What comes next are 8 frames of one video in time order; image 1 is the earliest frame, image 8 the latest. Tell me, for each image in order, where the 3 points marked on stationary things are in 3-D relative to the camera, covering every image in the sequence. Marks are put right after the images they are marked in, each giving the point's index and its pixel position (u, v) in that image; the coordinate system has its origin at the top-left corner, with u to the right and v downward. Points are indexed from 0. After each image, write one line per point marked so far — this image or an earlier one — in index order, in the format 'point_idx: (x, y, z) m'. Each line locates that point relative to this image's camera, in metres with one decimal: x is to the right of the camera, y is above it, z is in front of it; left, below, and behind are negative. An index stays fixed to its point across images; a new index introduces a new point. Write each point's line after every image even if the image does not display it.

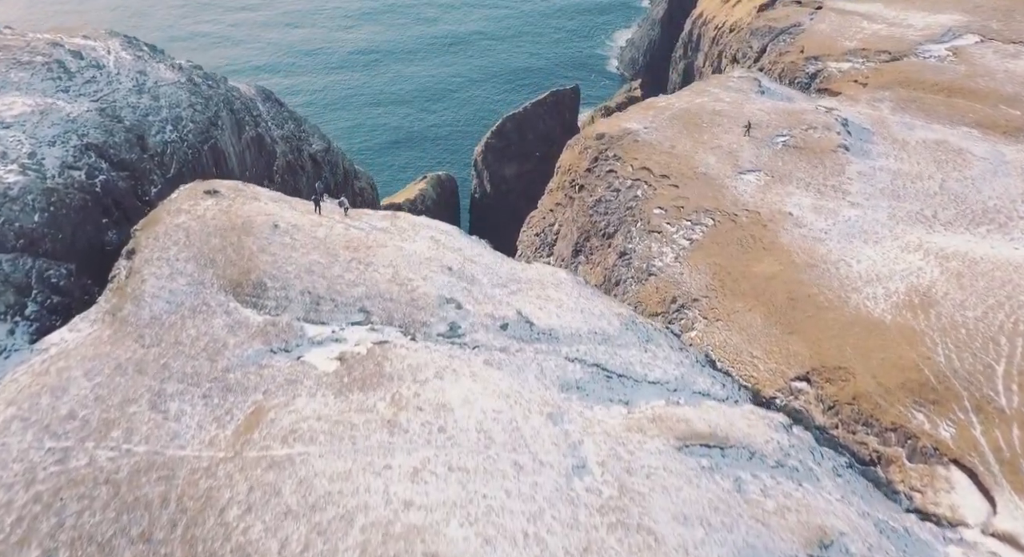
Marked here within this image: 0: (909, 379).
0: (+10.8, -2.8, +19.4) m
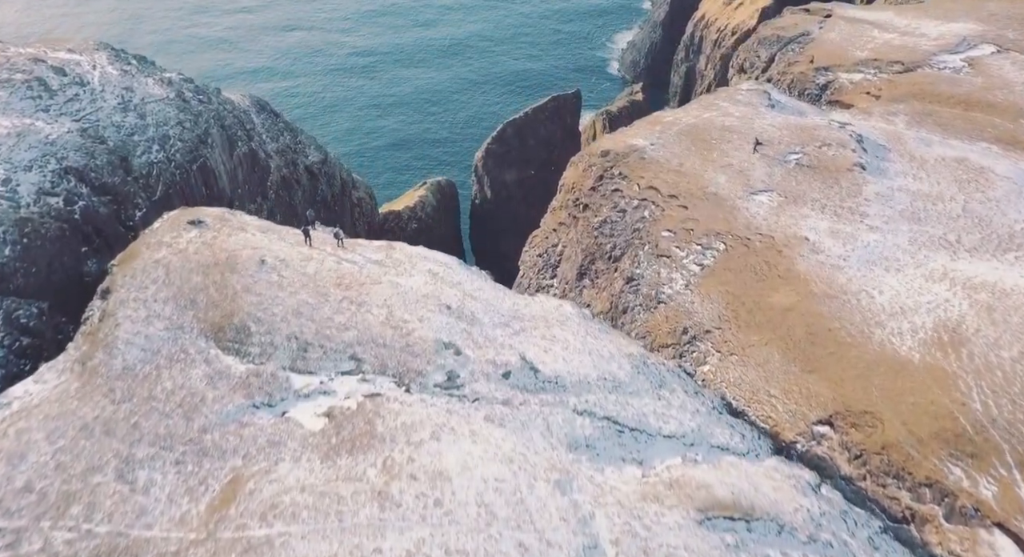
0: (+10.8, -3.8, +18.0) m
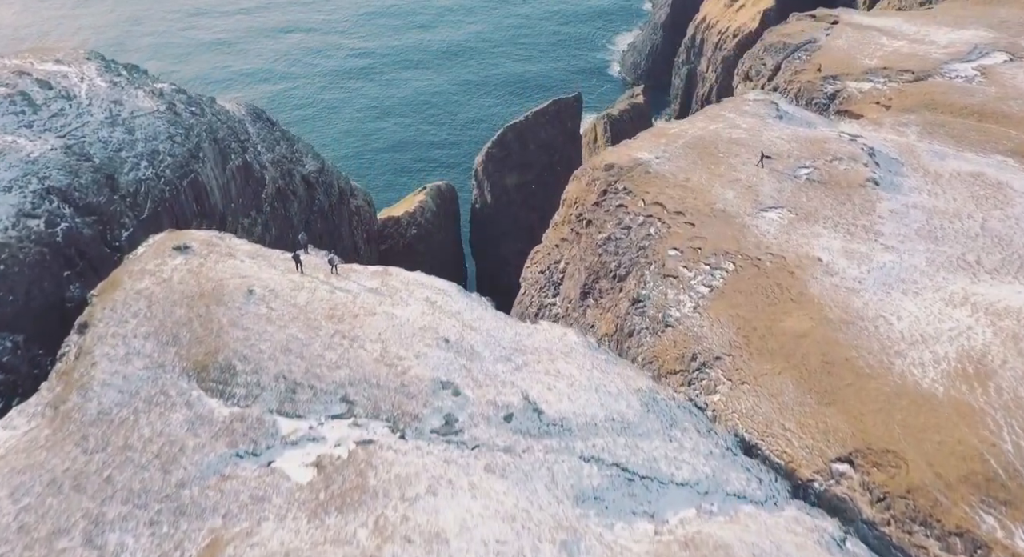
0: (+10.9, -4.5, +17.0) m
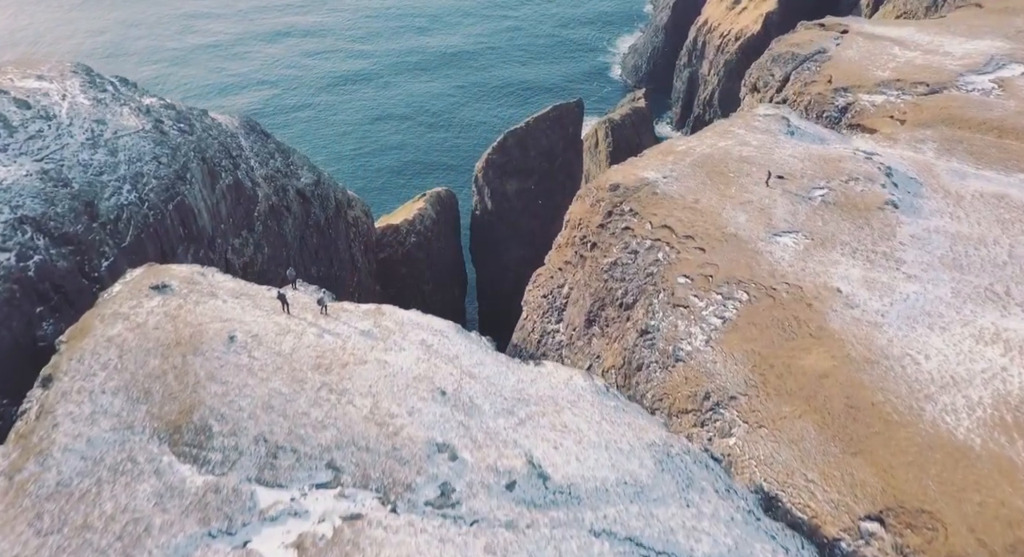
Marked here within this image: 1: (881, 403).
0: (+10.9, -5.5, +15.6) m
1: (+9.9, -3.3, +19.3) m
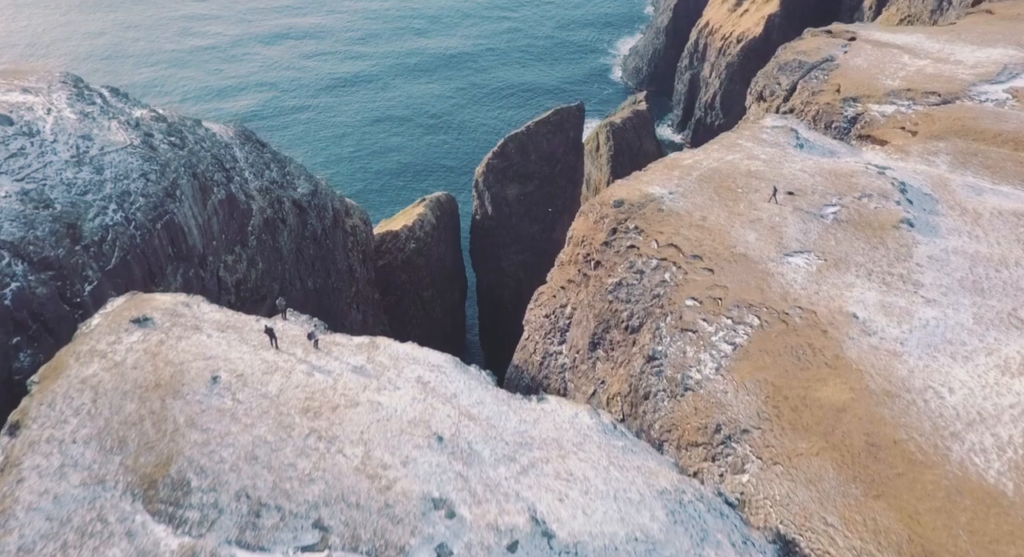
0: (+11.0, -6.3, +14.6) m
1: (+9.9, -4.1, +18.2) m
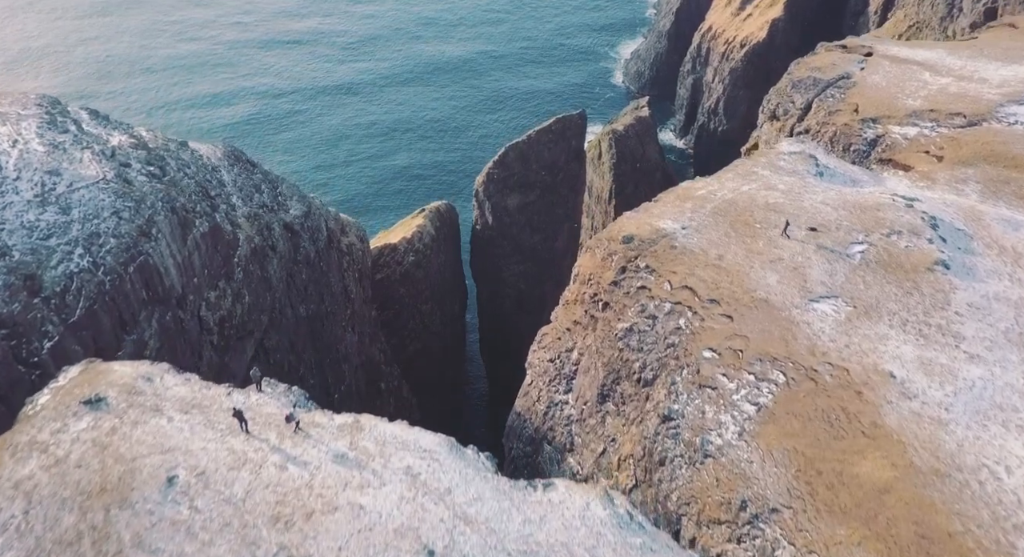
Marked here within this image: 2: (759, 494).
0: (+11.0, -7.9, +12.4) m
1: (+10.0, -5.7, +16.1) m
2: (+6.4, -5.7, +18.7) m
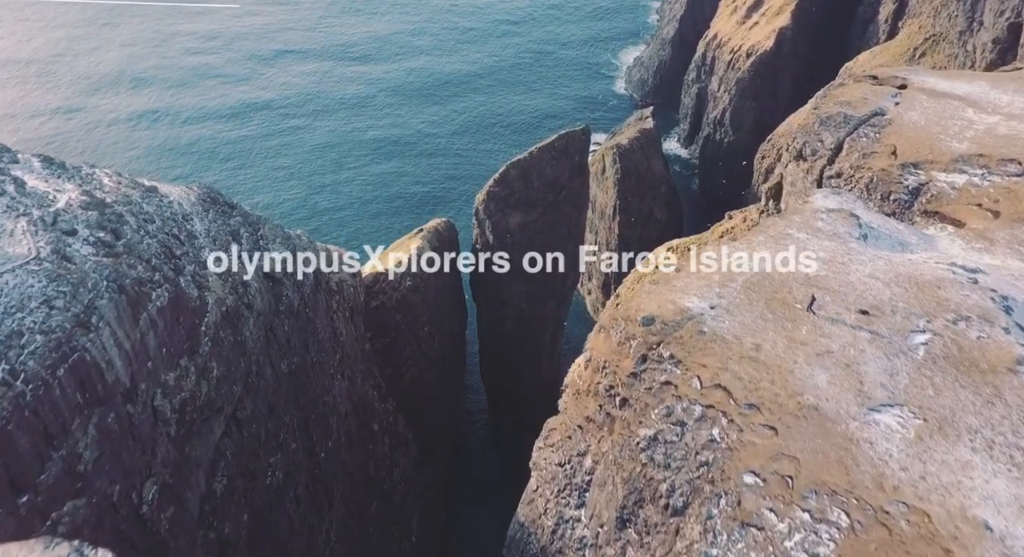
0: (+11.1, -10.8, +8.4) m
1: (+10.0, -8.6, +12.1) m
2: (+6.5, -8.6, +14.7) m
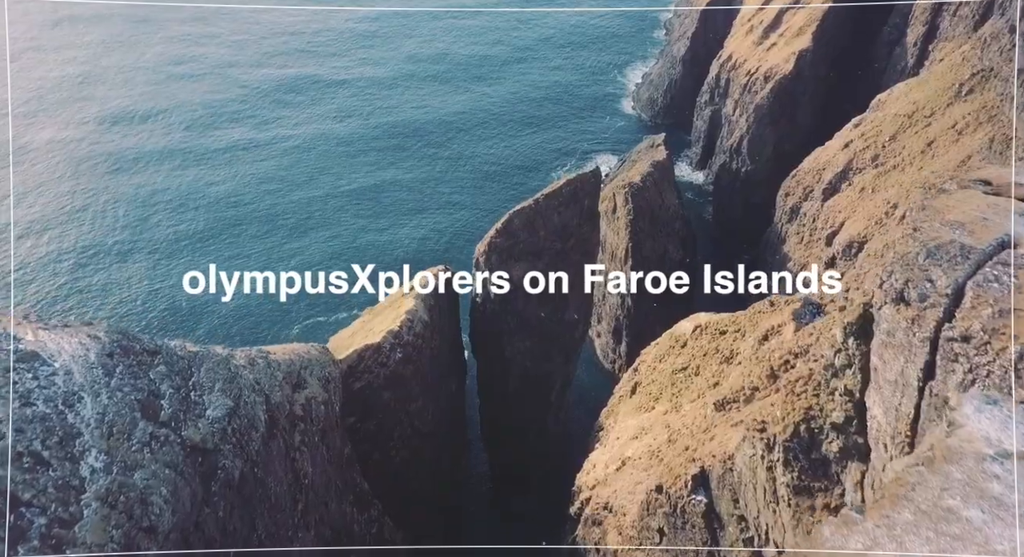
0: (+11.2, -18.2, -2.2) m
1: (+10.2, -16.1, +1.5) m
2: (+6.6, -16.2, +4.1) m
